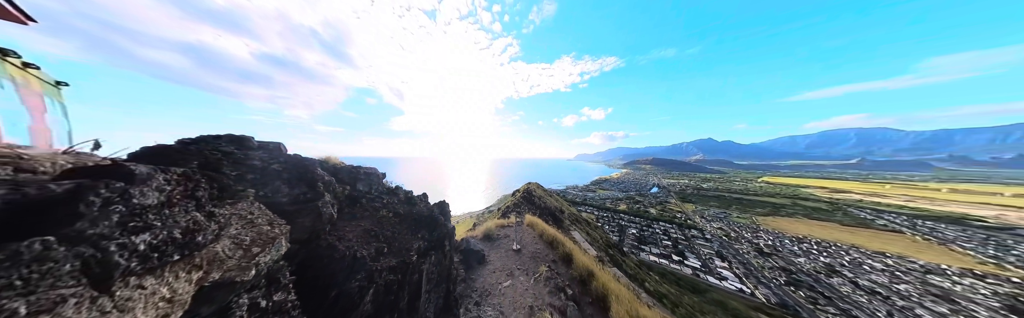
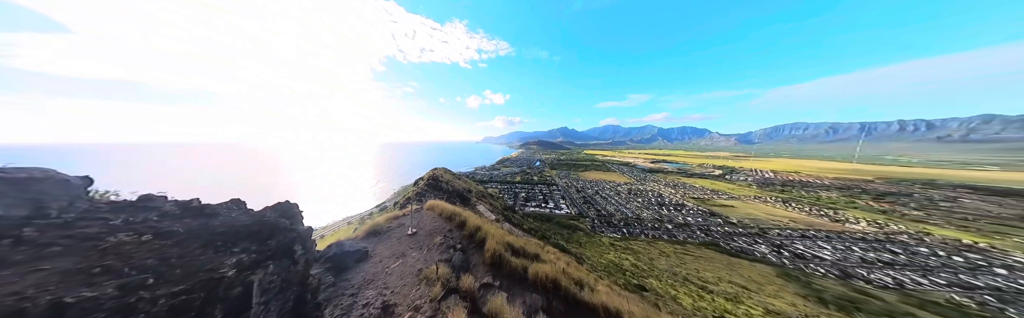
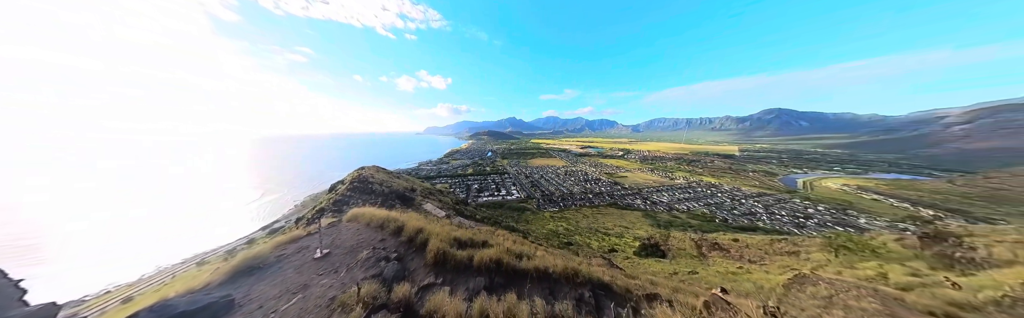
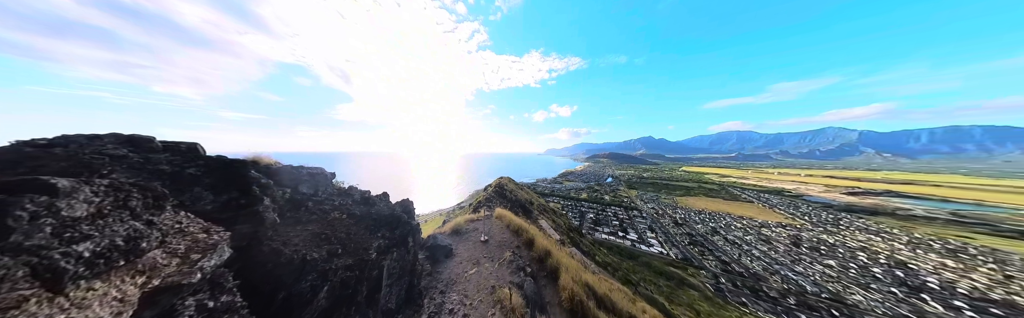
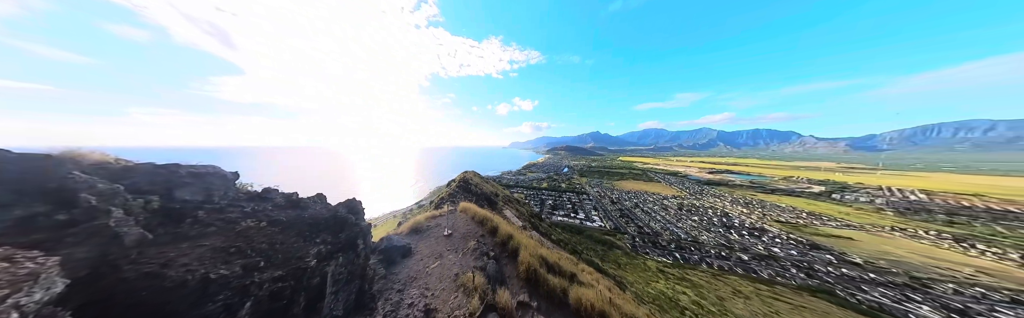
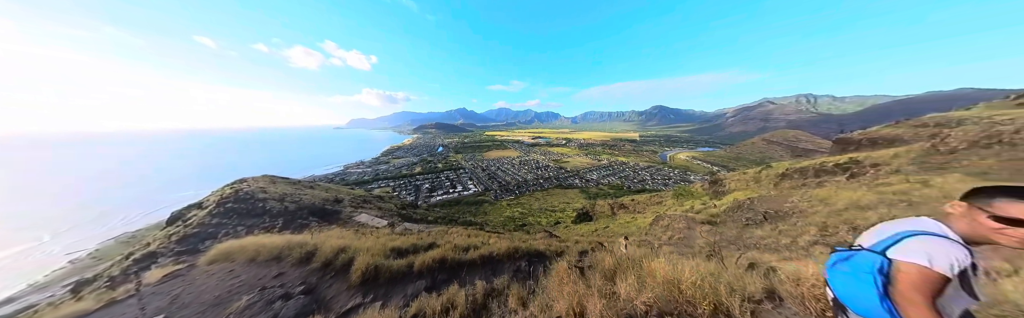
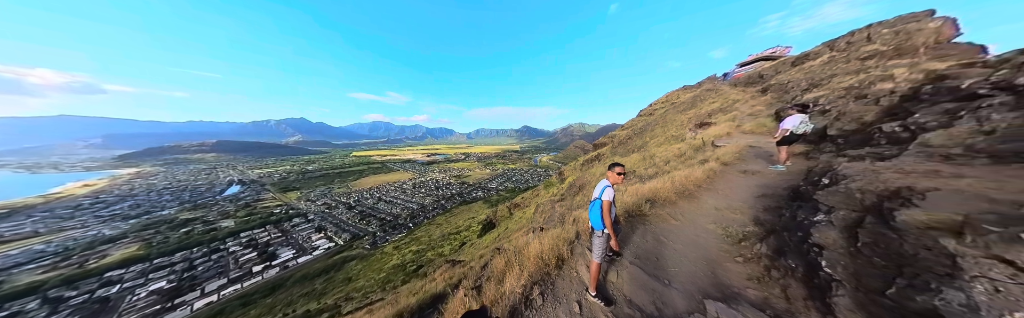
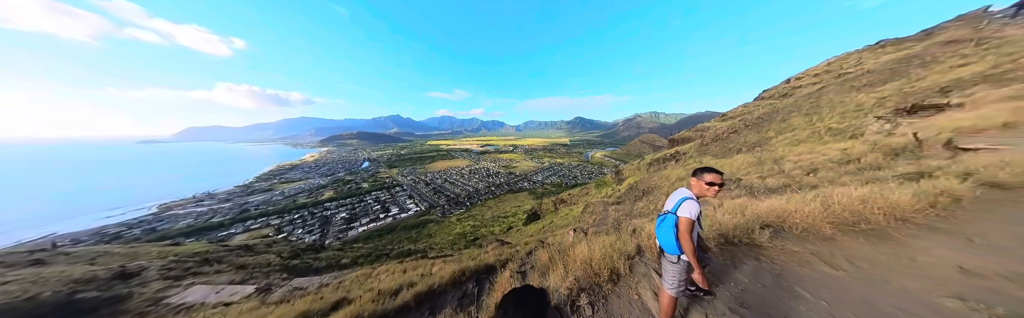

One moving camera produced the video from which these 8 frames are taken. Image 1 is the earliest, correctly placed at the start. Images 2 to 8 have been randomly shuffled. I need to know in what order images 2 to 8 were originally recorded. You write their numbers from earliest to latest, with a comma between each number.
4, 5, 2, 3, 6, 8, 7
